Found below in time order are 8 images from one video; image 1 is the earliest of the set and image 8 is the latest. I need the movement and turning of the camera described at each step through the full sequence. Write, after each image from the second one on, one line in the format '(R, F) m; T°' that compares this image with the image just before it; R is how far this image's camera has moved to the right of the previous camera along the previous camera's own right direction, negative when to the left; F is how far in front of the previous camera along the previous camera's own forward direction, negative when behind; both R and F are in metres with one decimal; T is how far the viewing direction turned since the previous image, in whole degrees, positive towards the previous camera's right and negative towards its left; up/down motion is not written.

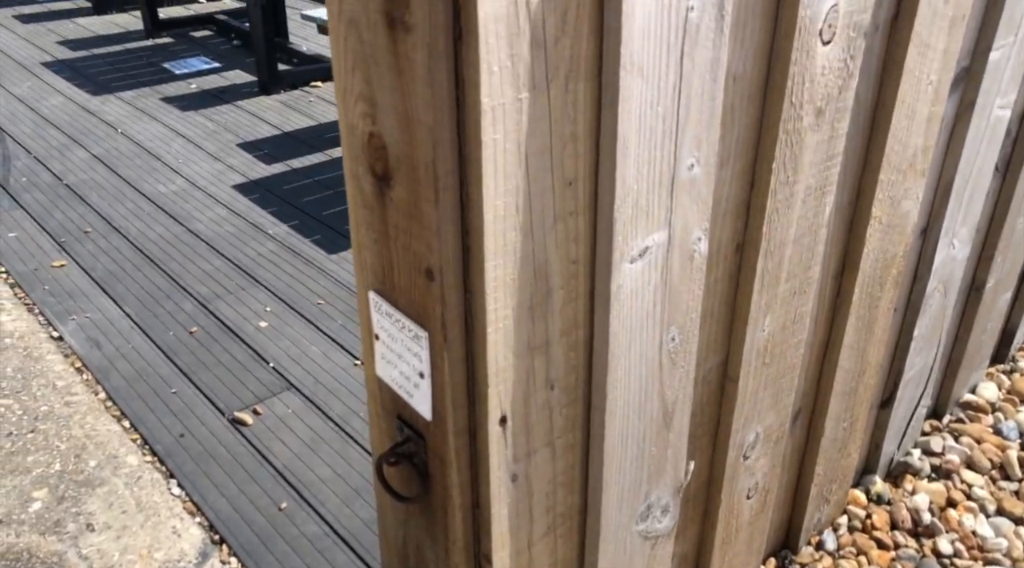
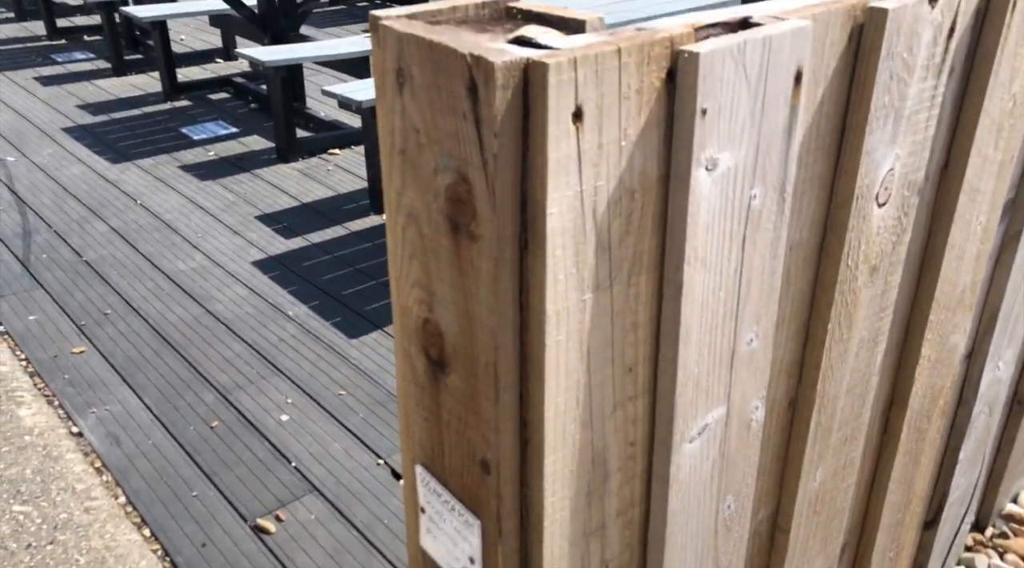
(0.0, 0.0) m; 0°
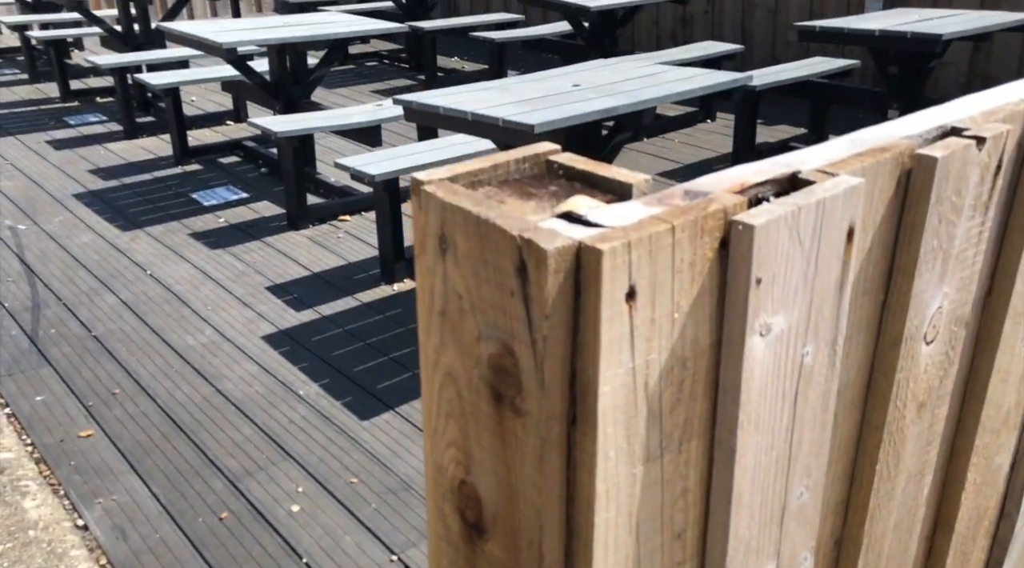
(0.0, 0.0) m; 0°
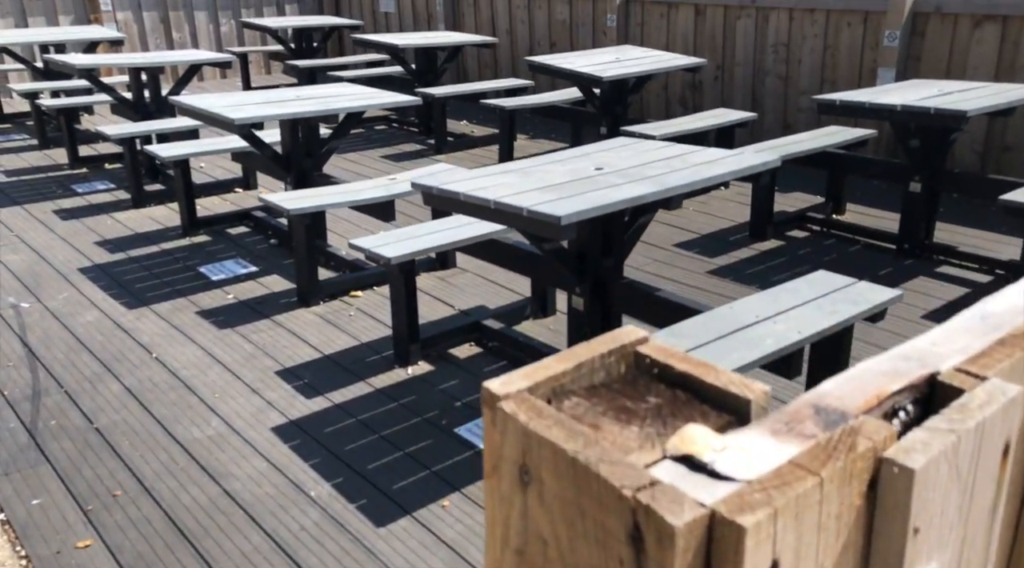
(-0.1, +0.1) m; 0°
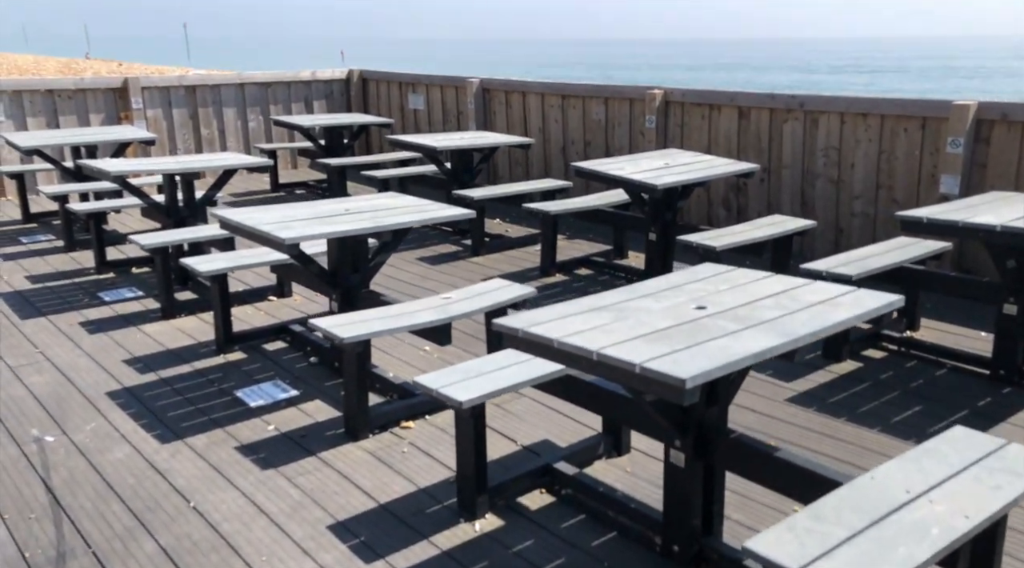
(-0.2, +0.3) m; -1°
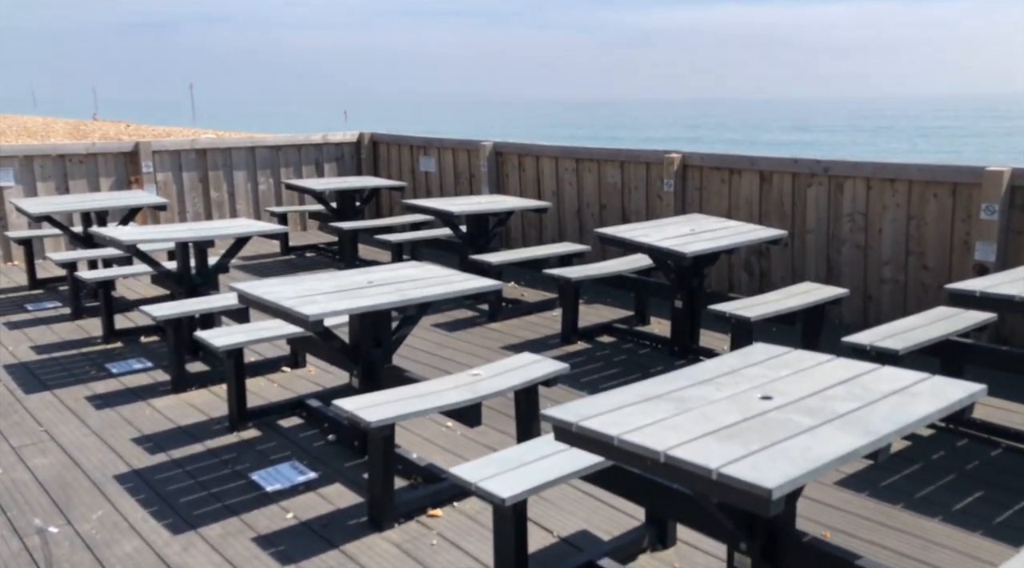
(-0.1, +0.2) m; 0°
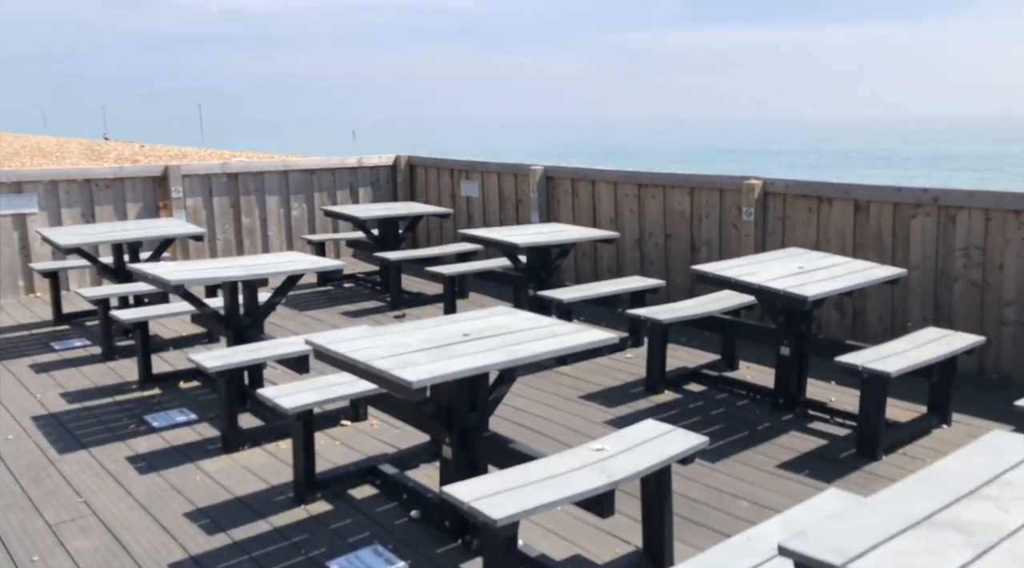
(-0.4, +0.6) m; -1°
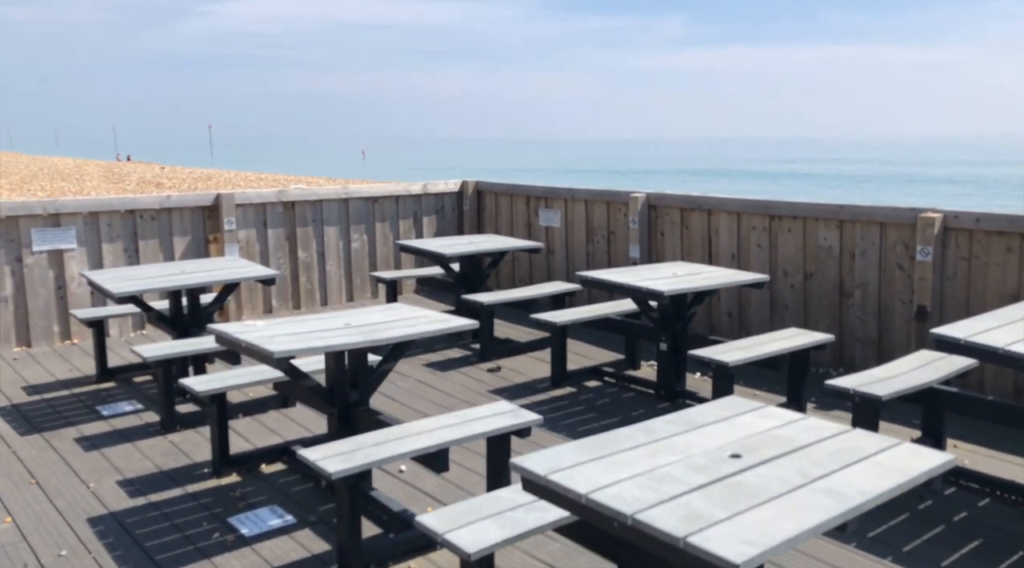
(-0.8, +1.1) m; -1°
